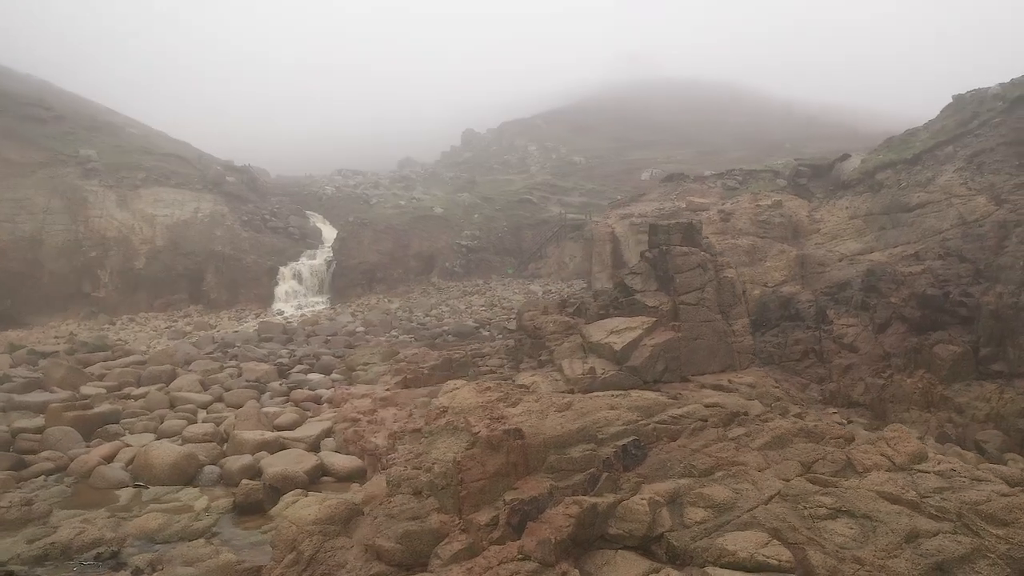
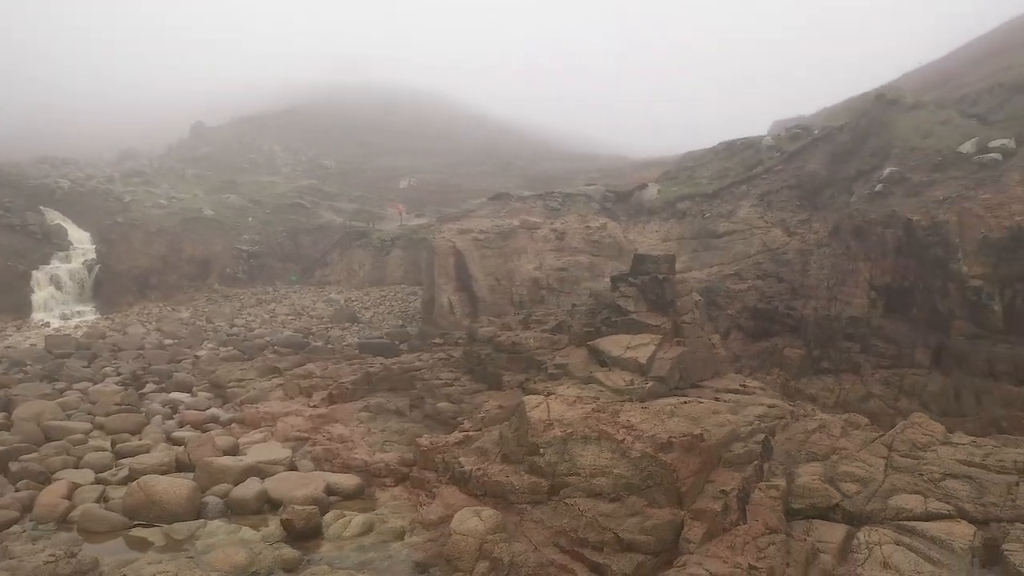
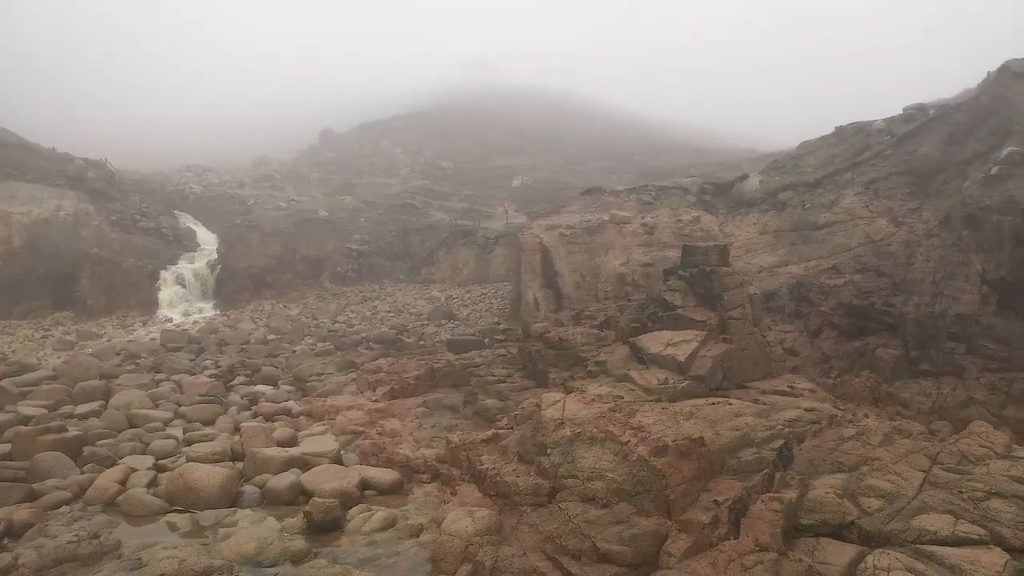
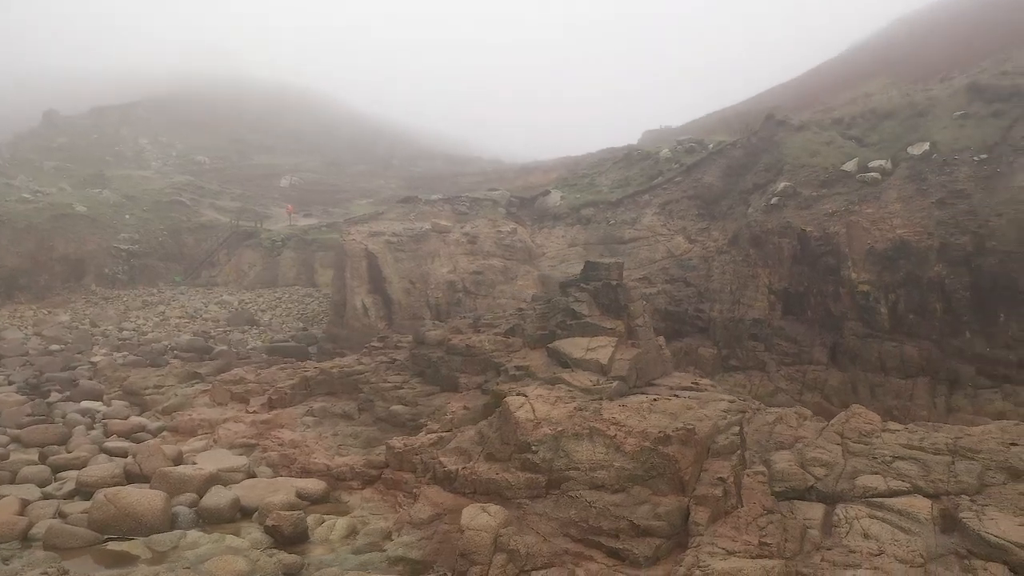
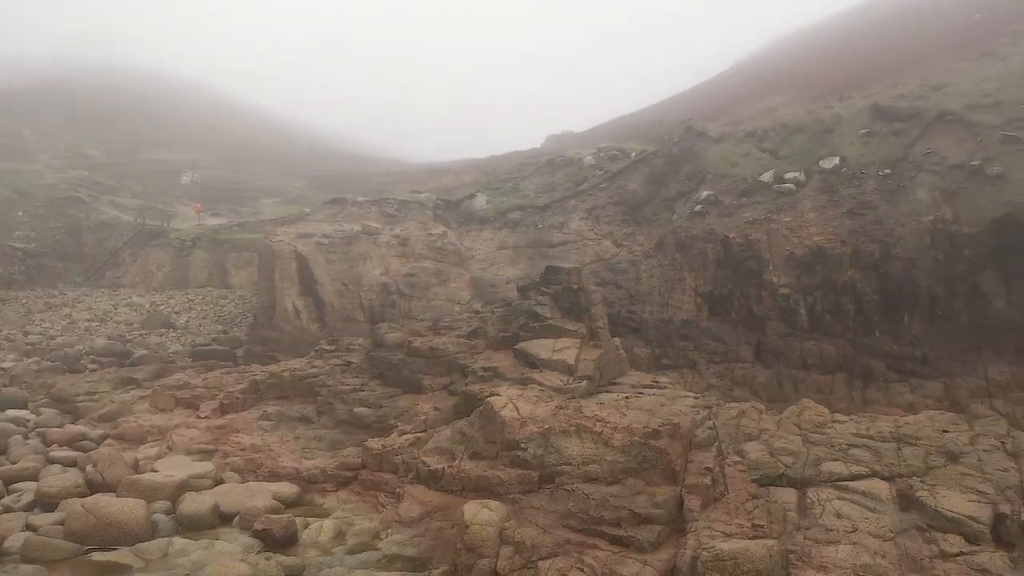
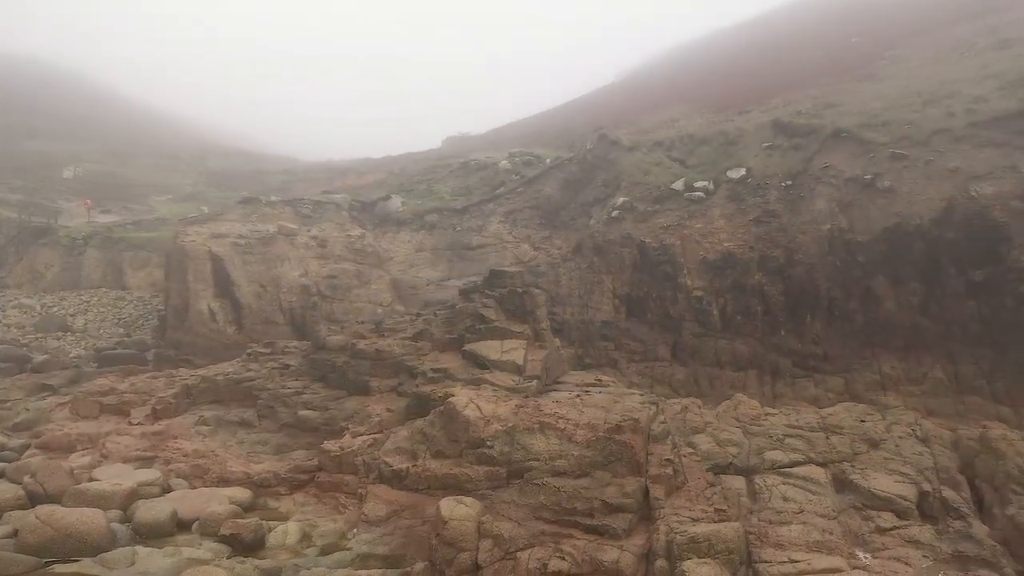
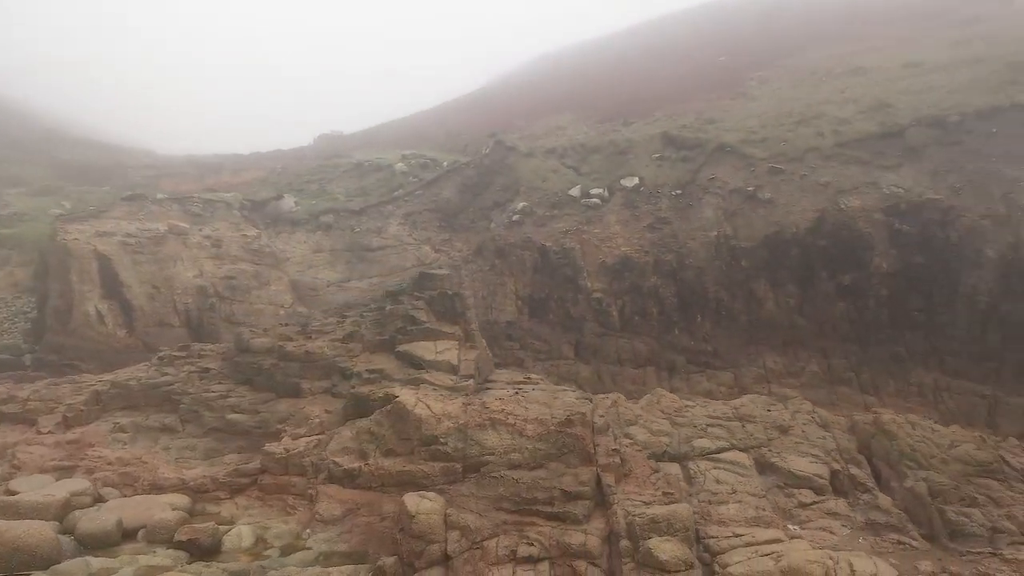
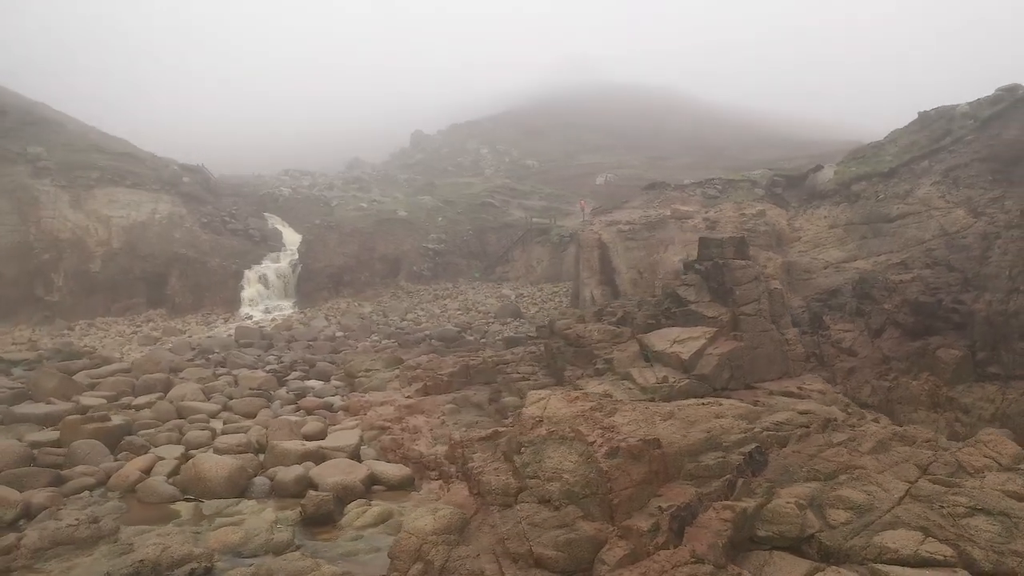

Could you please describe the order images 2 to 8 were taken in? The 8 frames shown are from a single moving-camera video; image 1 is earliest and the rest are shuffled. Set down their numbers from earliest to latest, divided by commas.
8, 3, 2, 4, 5, 6, 7
